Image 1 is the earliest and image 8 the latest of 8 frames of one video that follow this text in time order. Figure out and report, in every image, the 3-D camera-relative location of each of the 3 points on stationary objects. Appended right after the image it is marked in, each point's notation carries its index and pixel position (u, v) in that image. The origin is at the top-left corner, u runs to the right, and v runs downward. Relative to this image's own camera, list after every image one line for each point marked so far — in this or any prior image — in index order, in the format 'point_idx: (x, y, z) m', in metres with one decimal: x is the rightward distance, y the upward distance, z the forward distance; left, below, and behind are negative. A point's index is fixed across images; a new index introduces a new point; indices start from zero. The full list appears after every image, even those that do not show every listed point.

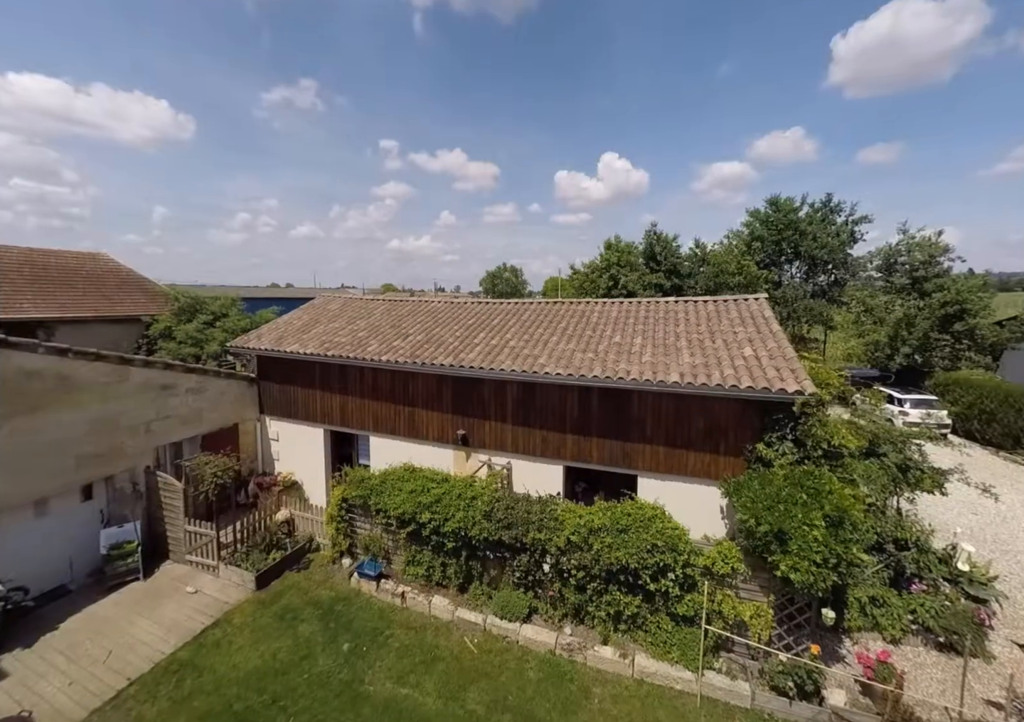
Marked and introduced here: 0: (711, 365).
0: (+3.6, -0.1, +7.9) m
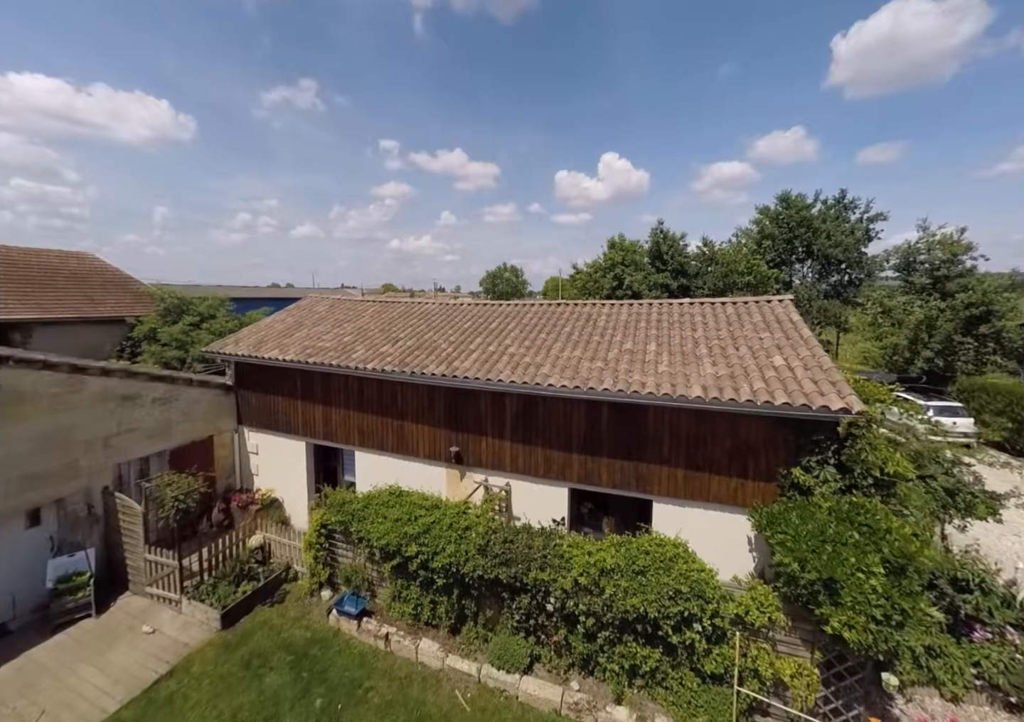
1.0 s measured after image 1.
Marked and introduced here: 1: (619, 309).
0: (+3.6, -0.2, +7.0) m
1: (+2.6, +1.2, +10.6) m
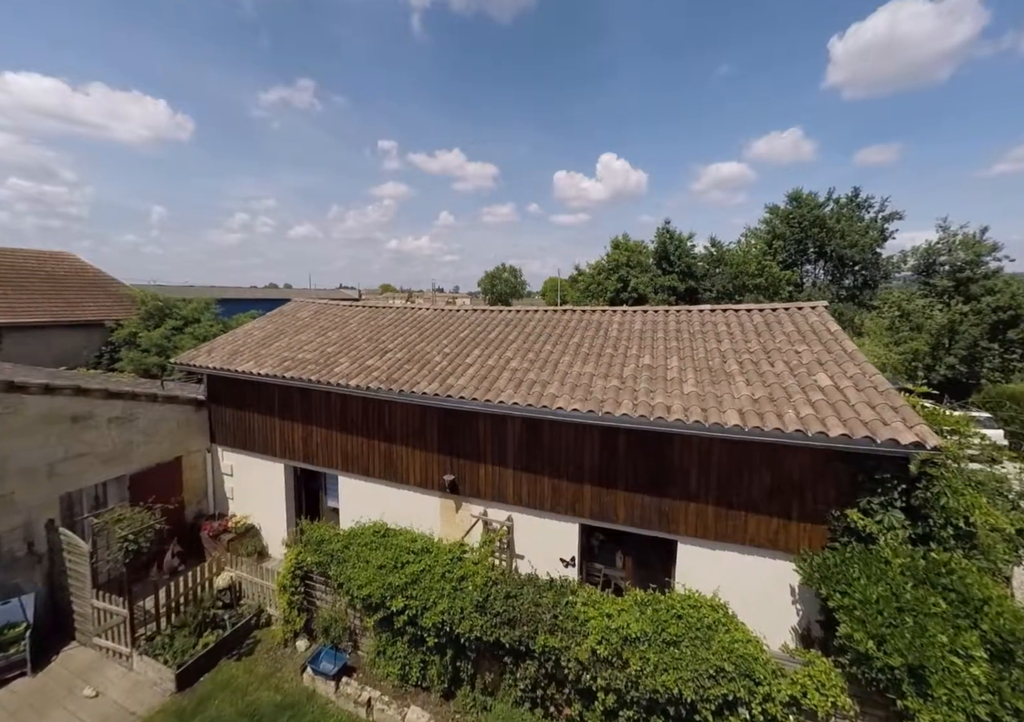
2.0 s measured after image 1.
0: (+3.6, -0.5, +6.0) m
1: (+2.6, +0.9, +9.5) m
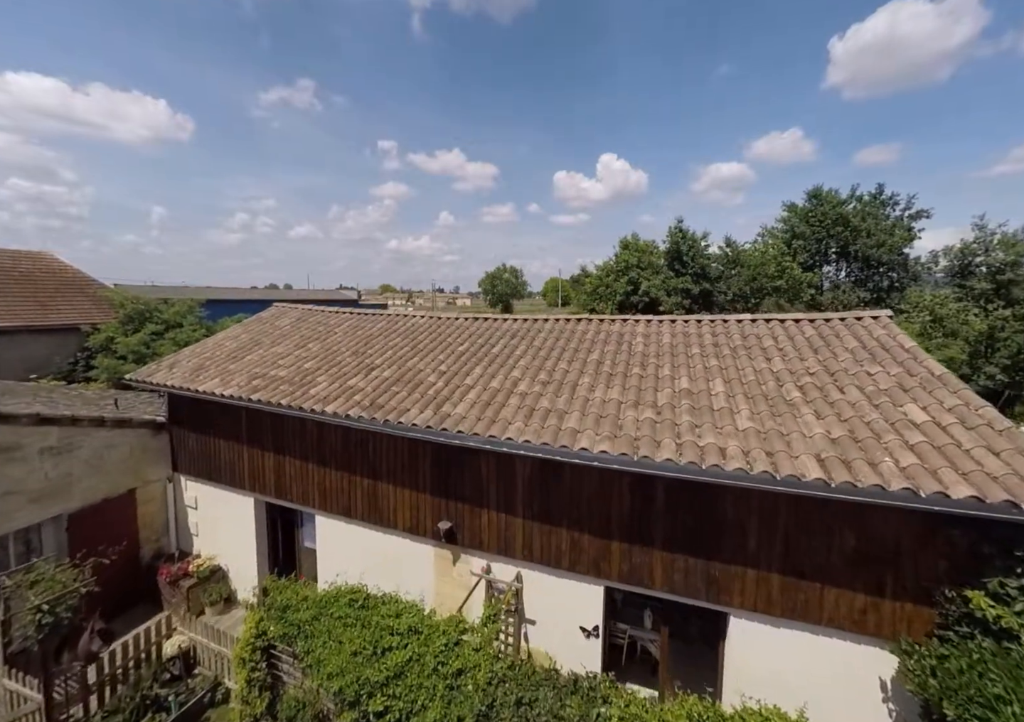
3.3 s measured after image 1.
0: (+3.7, -0.8, +4.7) m
1: (+2.7, +0.6, +8.2) m
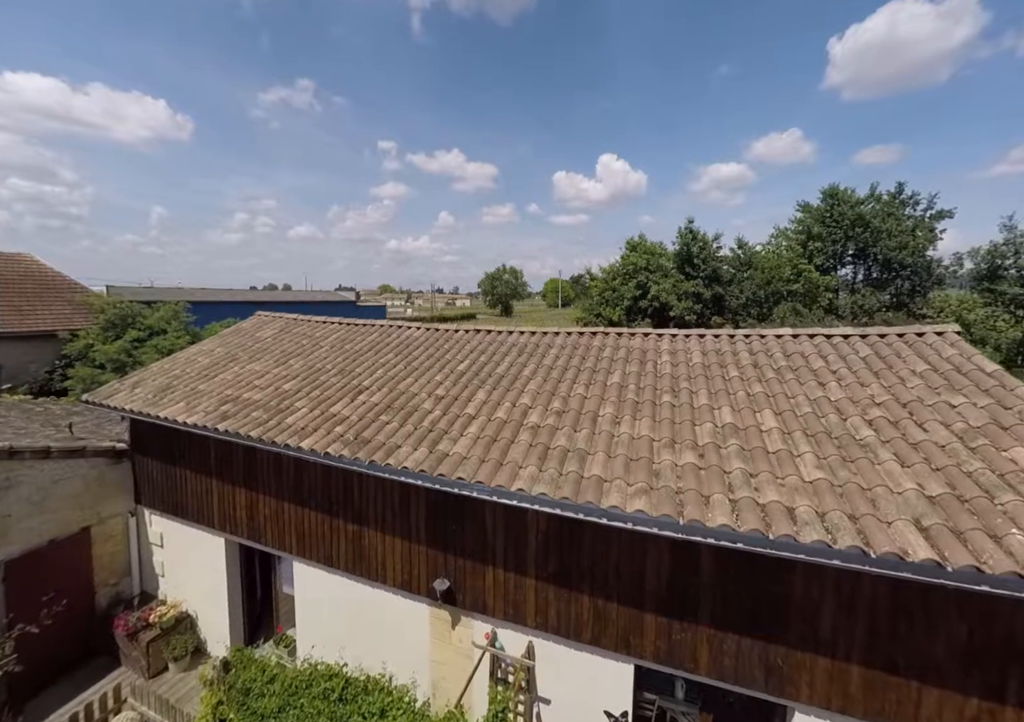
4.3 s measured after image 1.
0: (+3.9, -1.2, +3.7) m
1: (+2.8, +0.3, +7.2) m
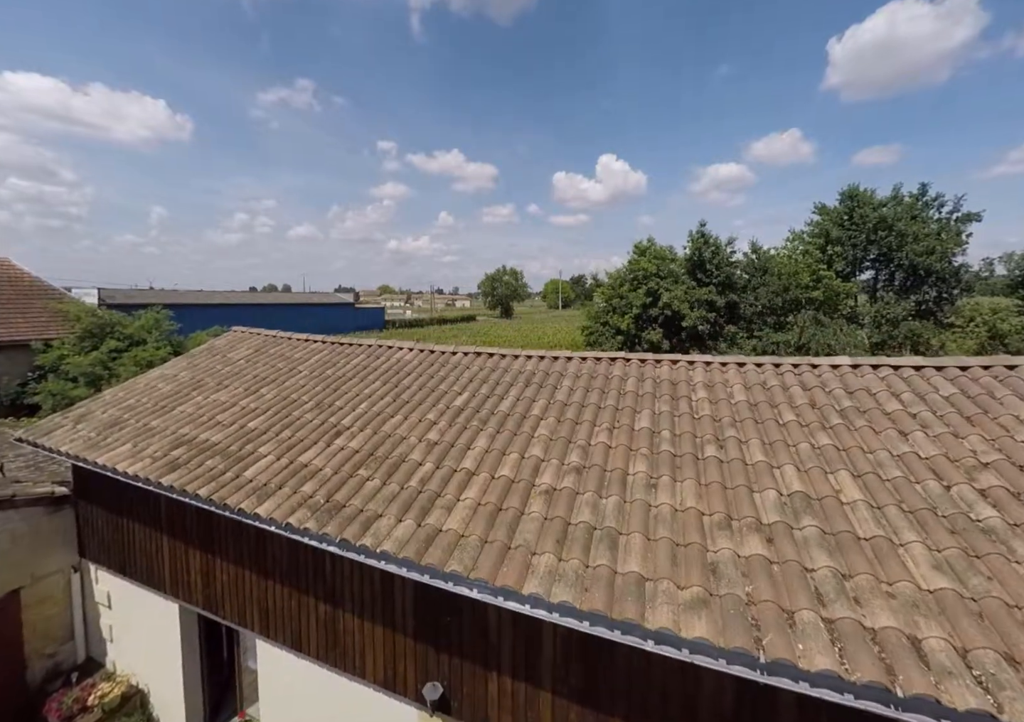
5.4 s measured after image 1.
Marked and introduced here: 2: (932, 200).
0: (+4.0, -1.6, +2.6) m
1: (+2.9, -0.2, +6.2) m
2: (+18.4, +7.0, +19.3) m
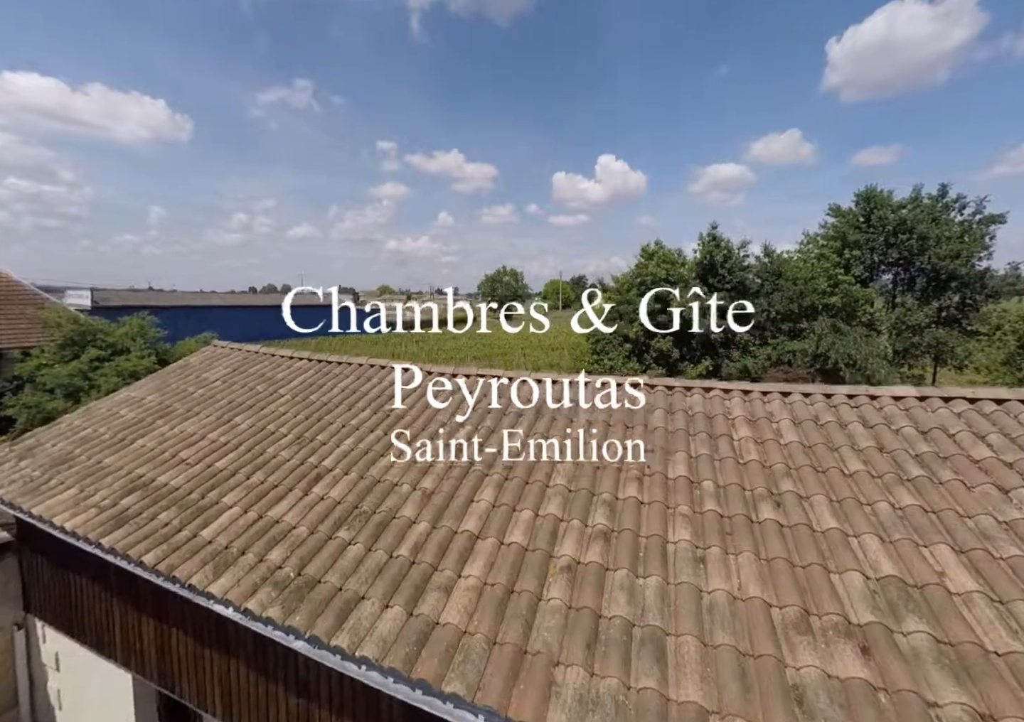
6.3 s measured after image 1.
0: (+4.1, -2.0, +1.7) m
1: (+3.0, -0.5, +5.3) m
2: (+18.4, +6.7, +18.4) m
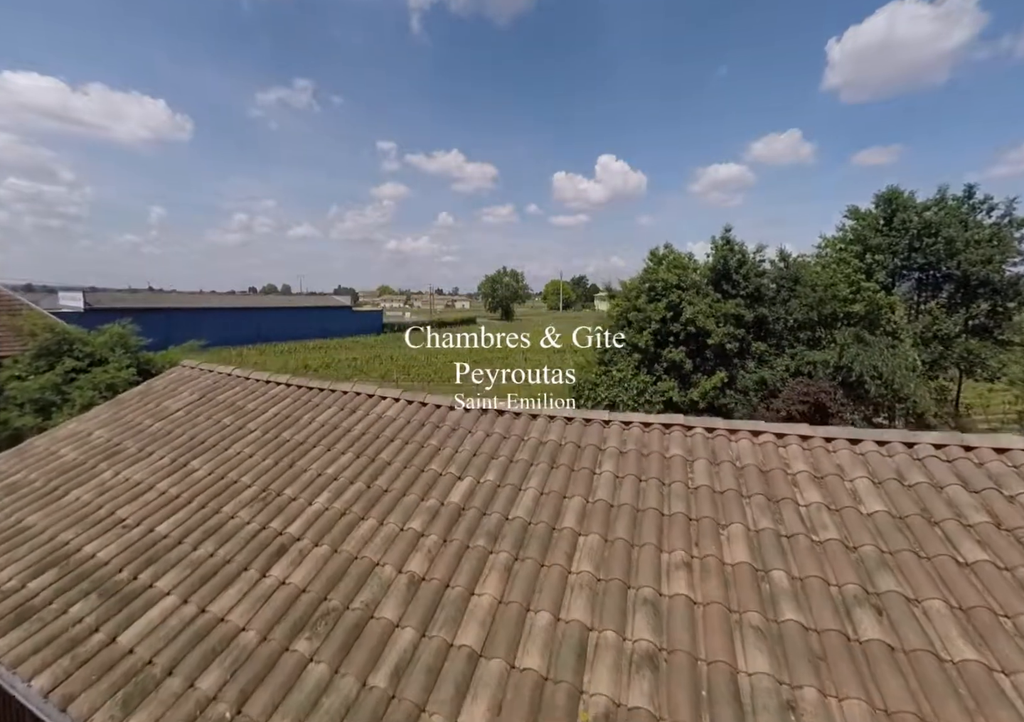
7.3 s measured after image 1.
0: (+4.2, -2.4, +0.7) m
1: (+3.1, -0.9, +4.3) m
2: (+18.5, +6.3, +17.5) m
